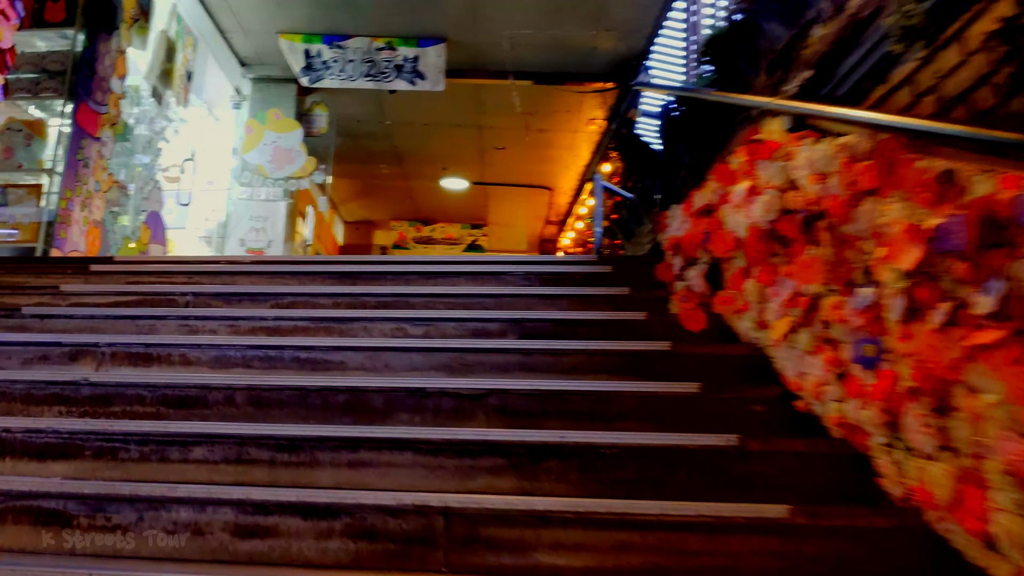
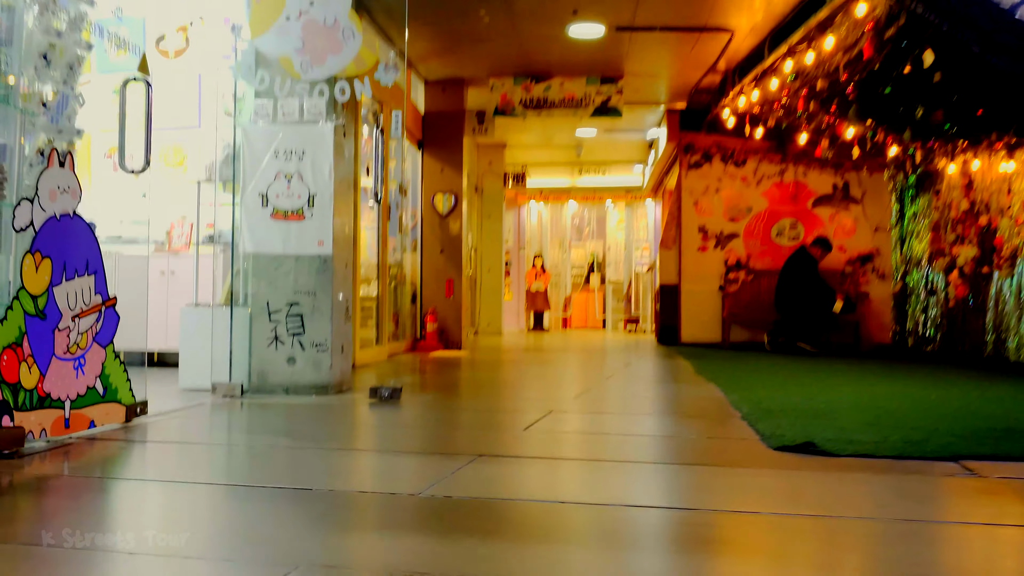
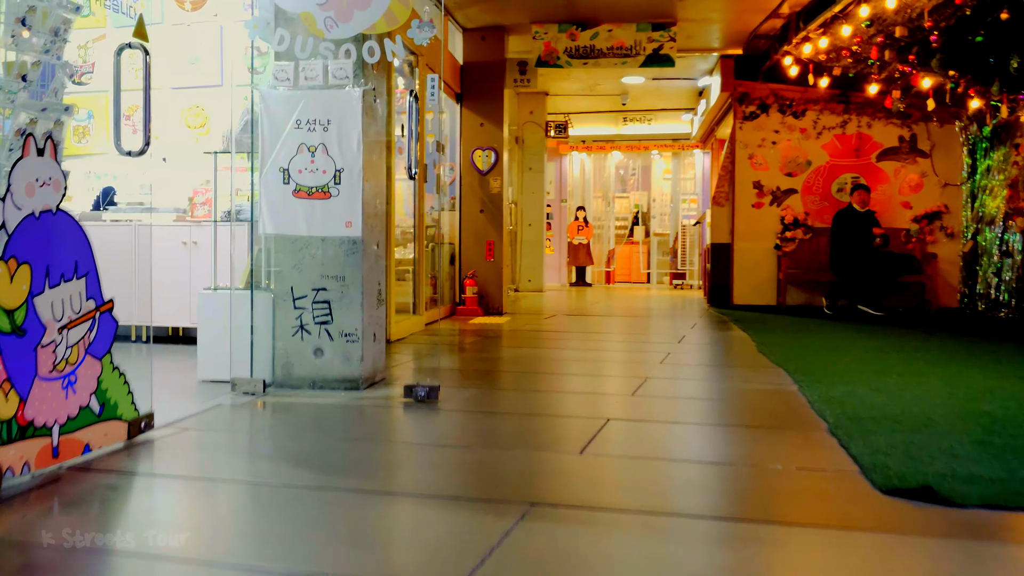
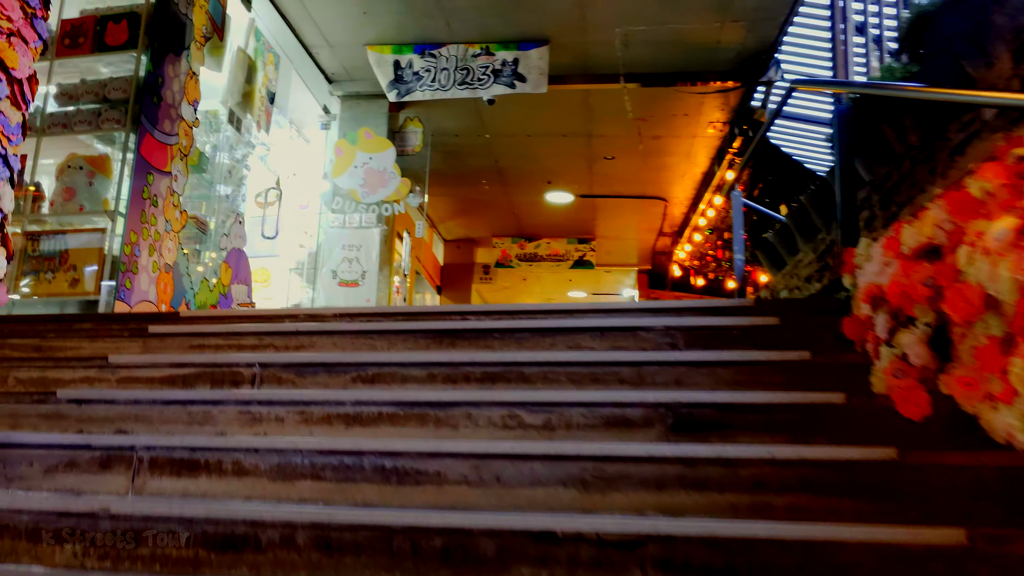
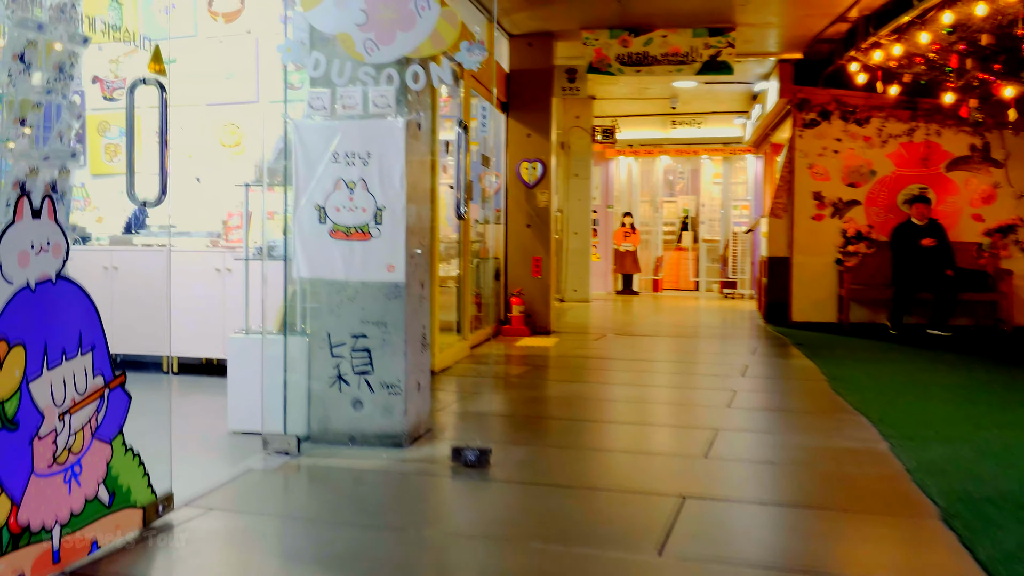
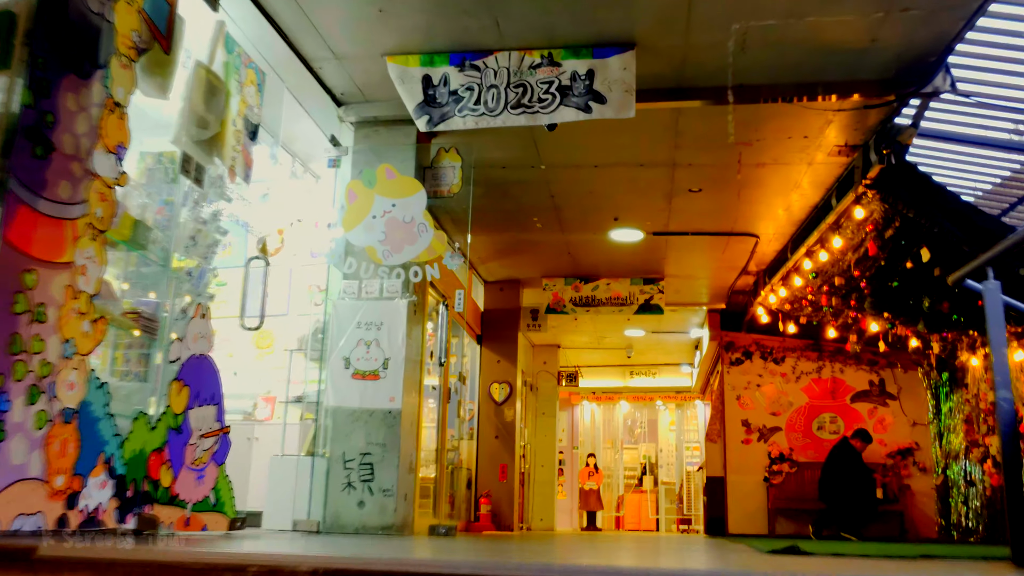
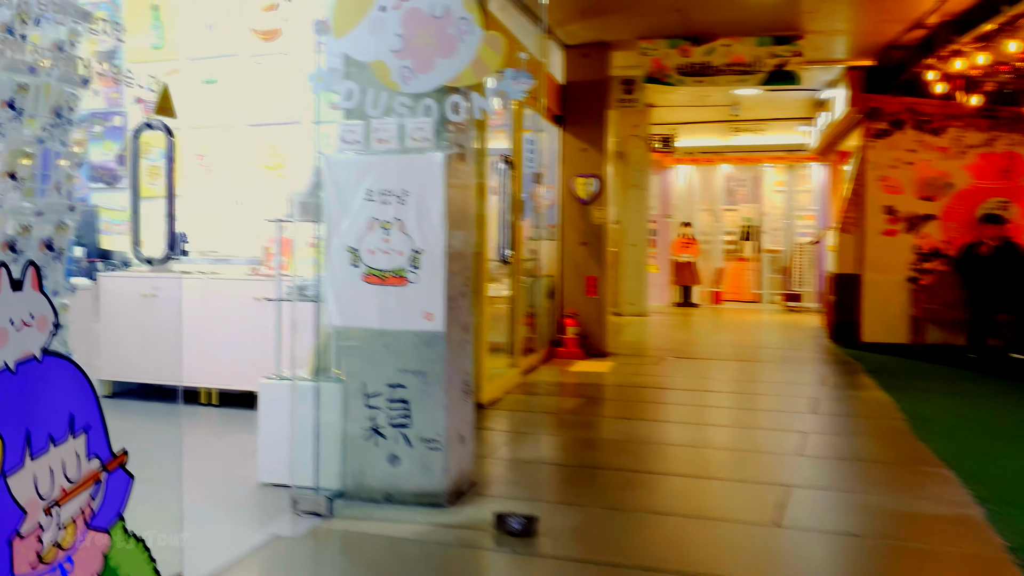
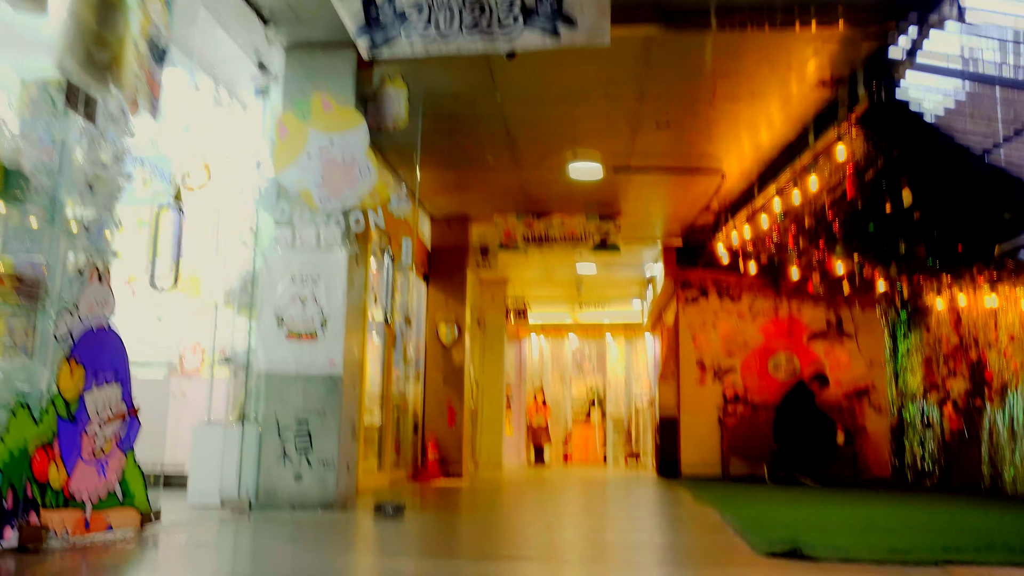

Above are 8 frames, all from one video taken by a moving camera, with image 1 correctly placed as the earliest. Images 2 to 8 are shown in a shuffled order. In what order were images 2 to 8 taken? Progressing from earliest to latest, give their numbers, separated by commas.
4, 6, 8, 2, 3, 5, 7
